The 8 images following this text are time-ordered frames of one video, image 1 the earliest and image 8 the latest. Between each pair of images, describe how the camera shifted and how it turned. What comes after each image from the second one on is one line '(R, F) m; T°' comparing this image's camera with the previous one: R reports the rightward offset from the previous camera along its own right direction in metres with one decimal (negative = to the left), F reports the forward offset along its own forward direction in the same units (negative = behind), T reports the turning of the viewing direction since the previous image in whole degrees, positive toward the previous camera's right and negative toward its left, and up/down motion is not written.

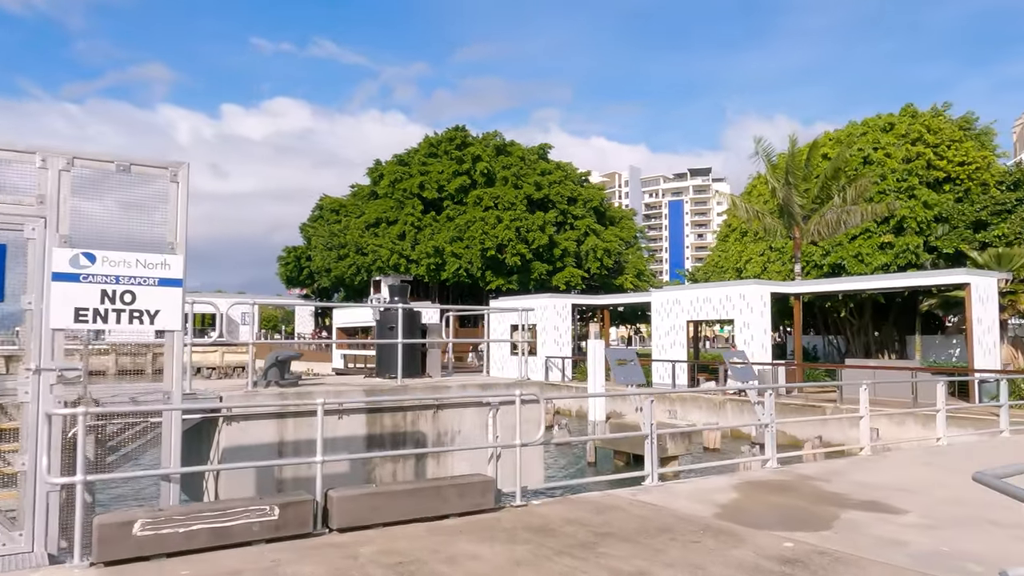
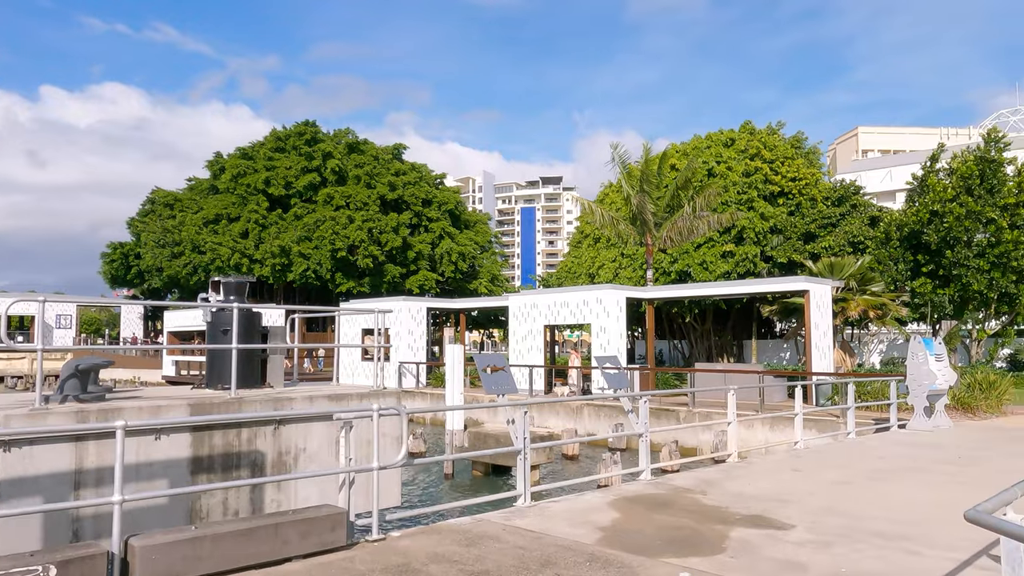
(-0.1, +1.0) m; +11°
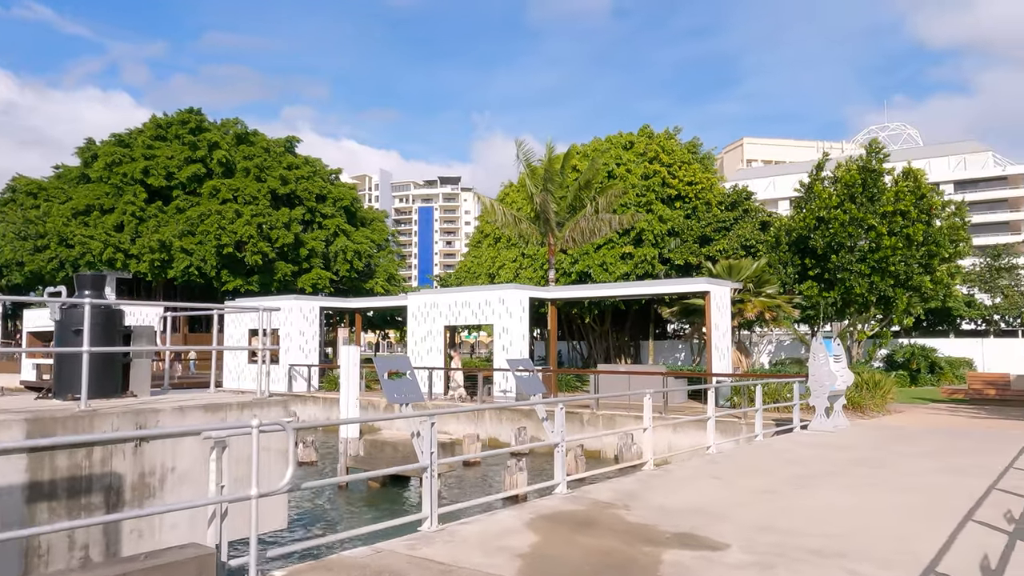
(-0.1, +0.8) m; +8°
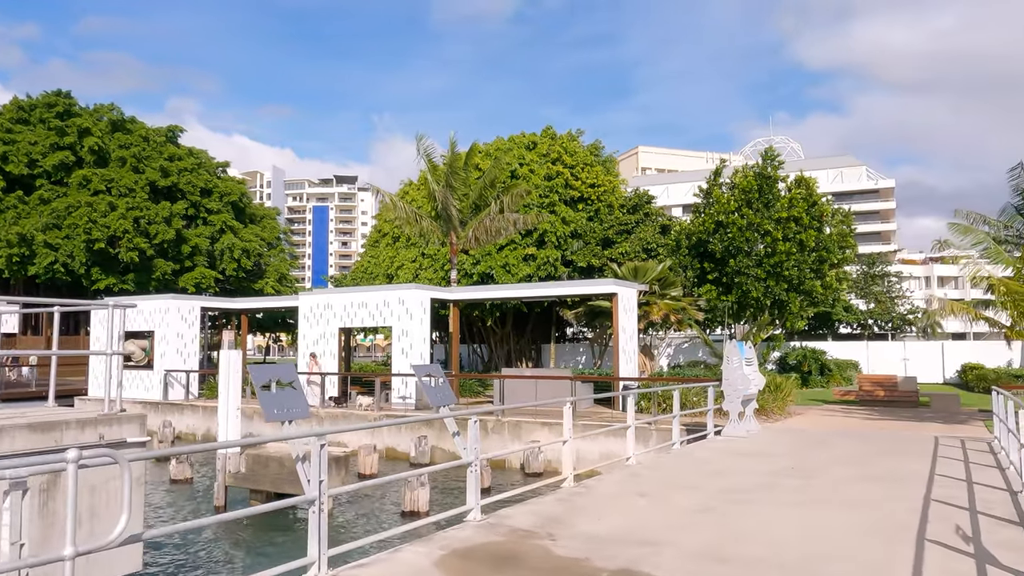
(-0.1, +1.1) m; +8°
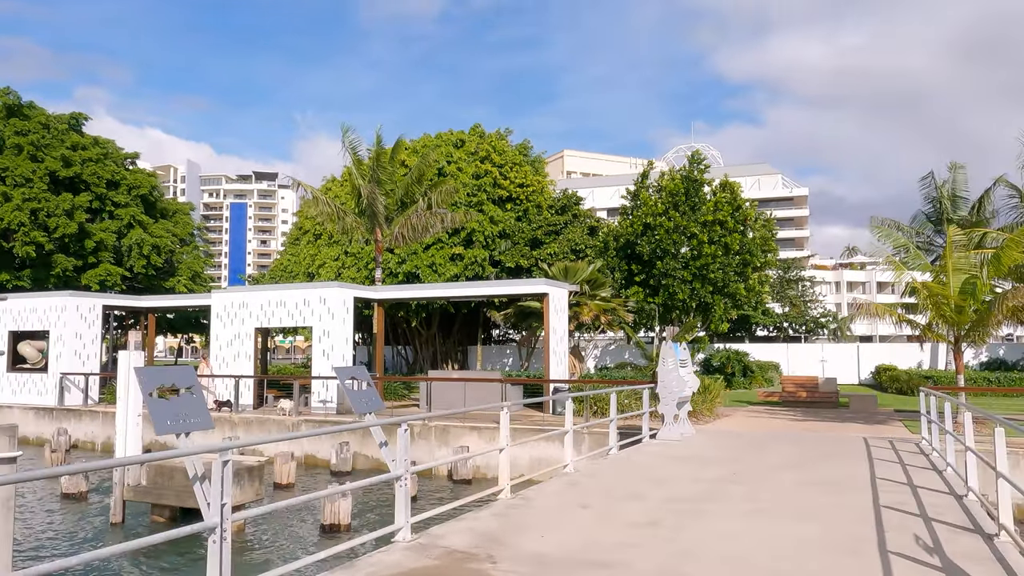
(-0.1, +0.7) m; +6°
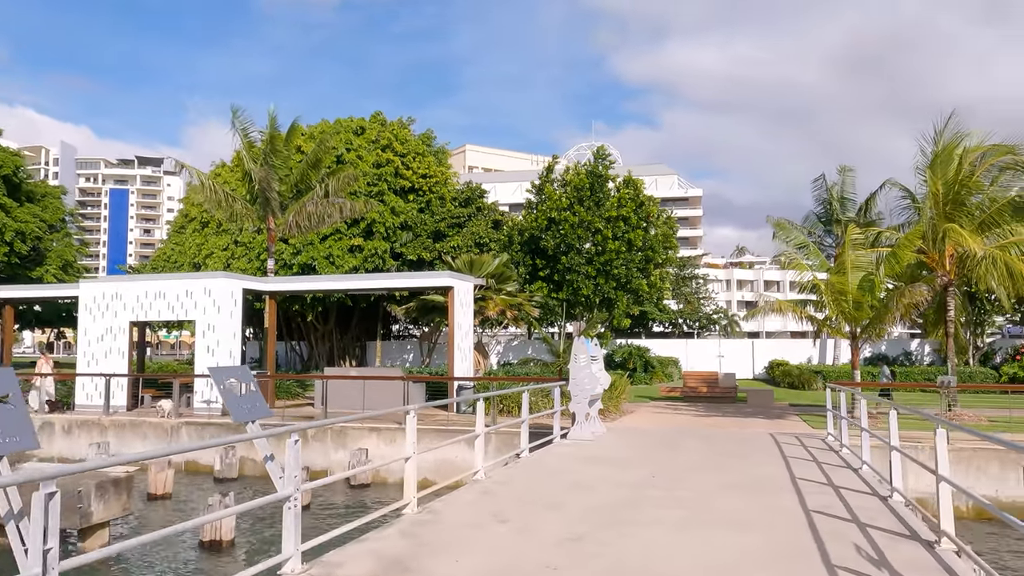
(-0.1, +0.8) m; +8°
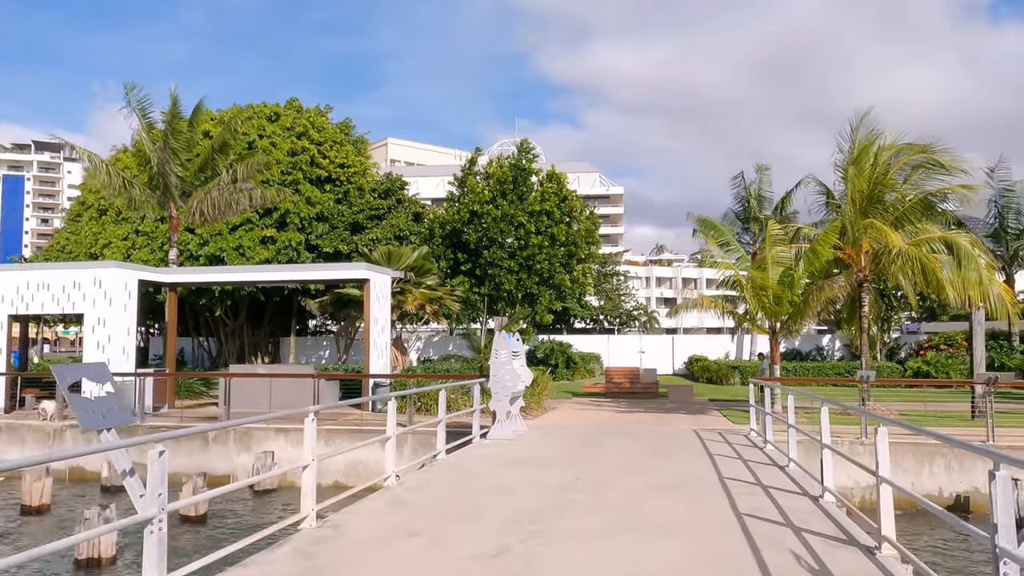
(+0.1, +0.7) m; +6°
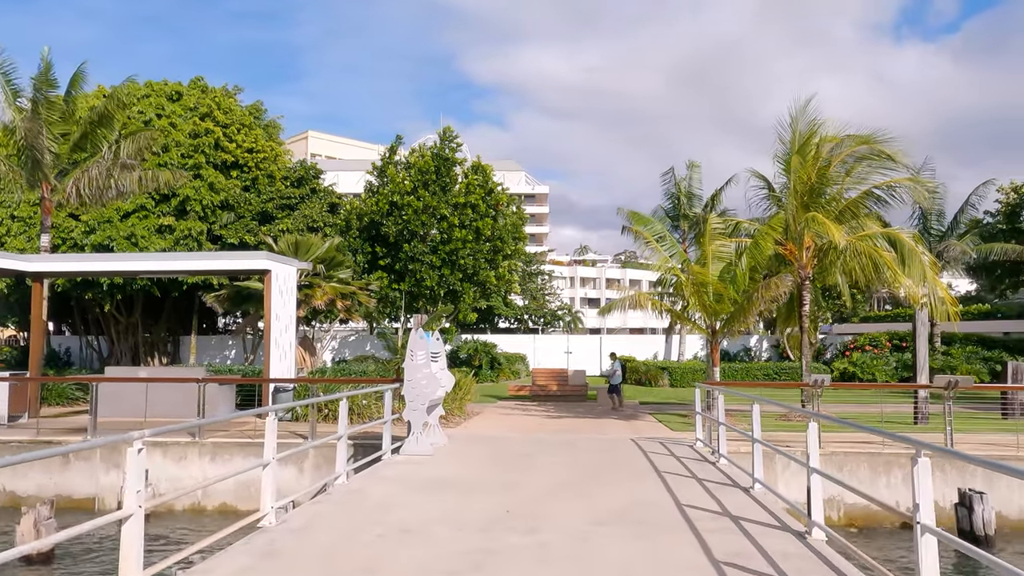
(+0.1, +1.7) m; +6°
